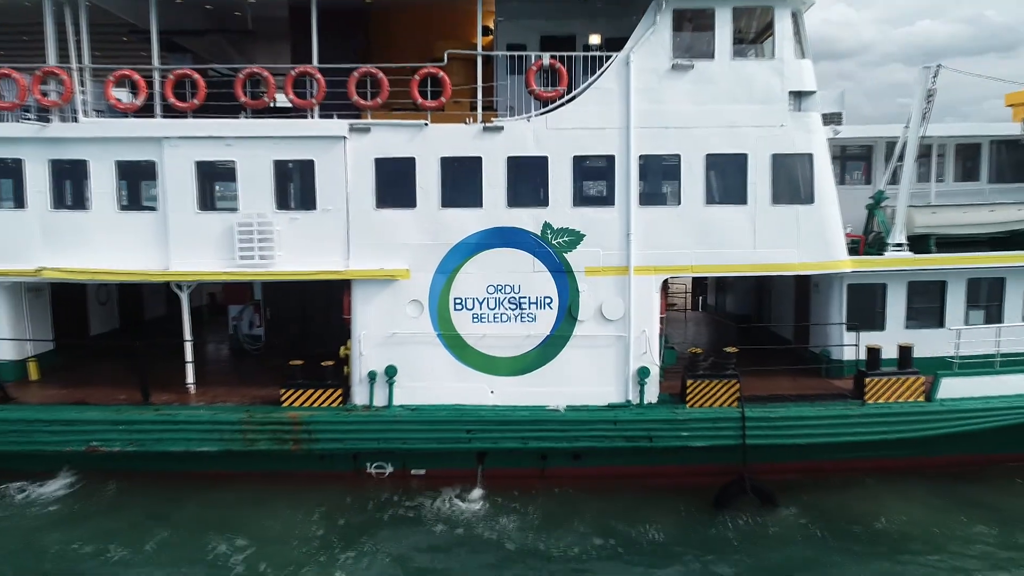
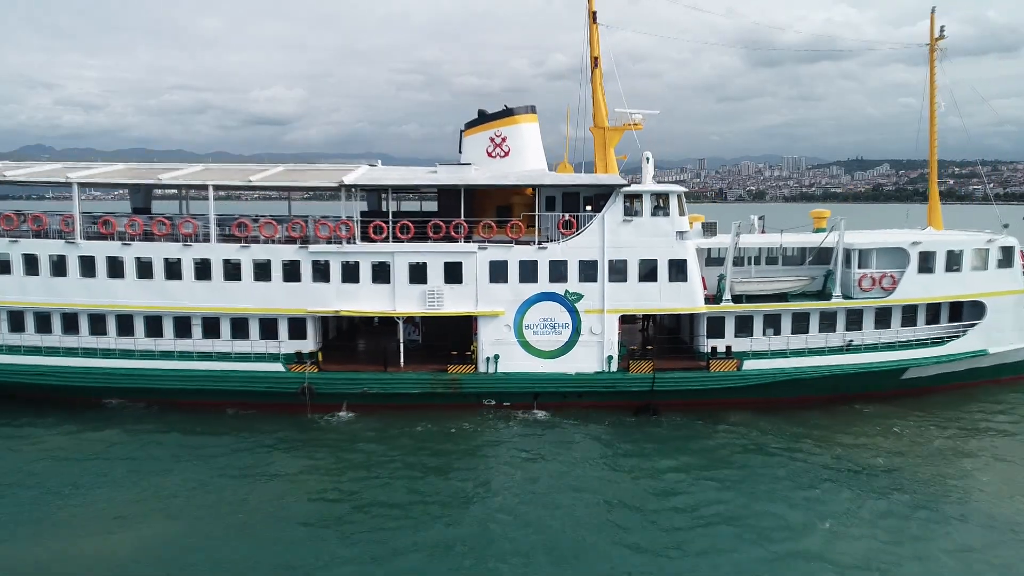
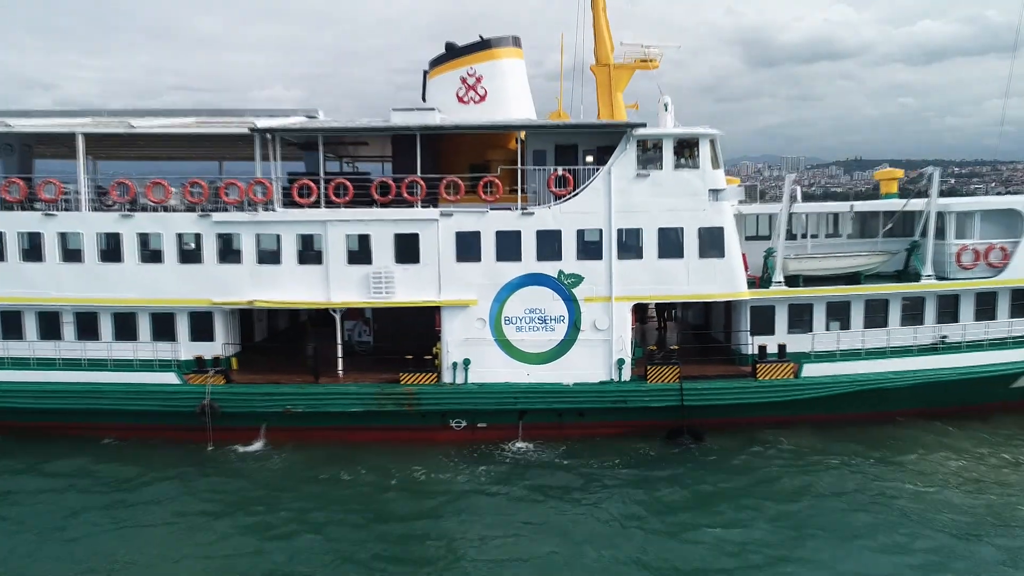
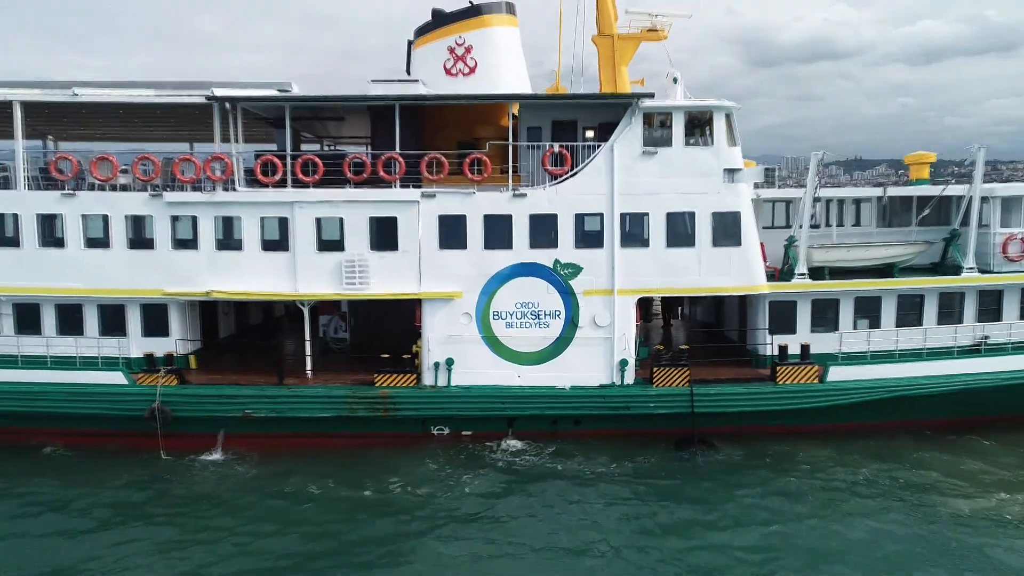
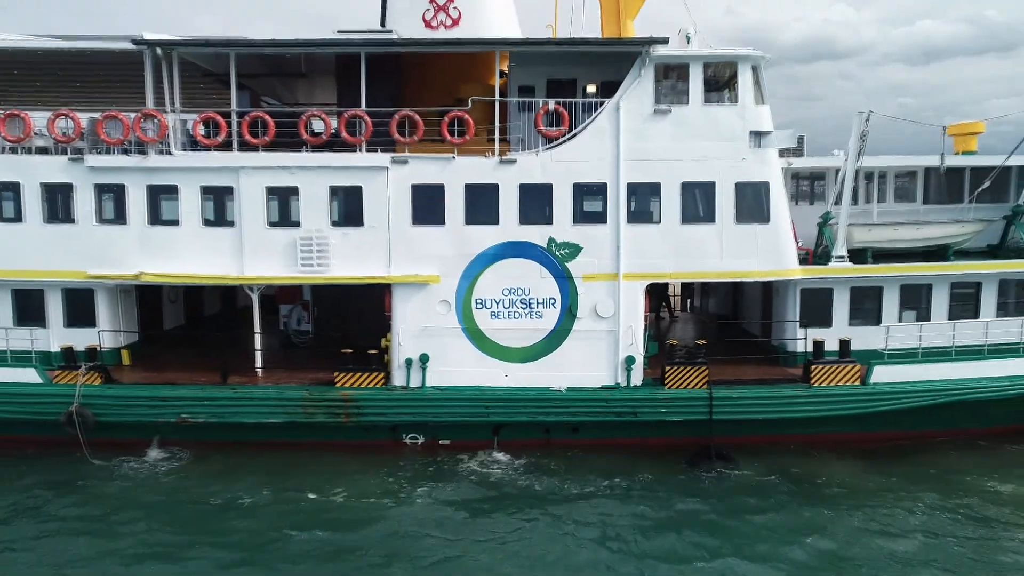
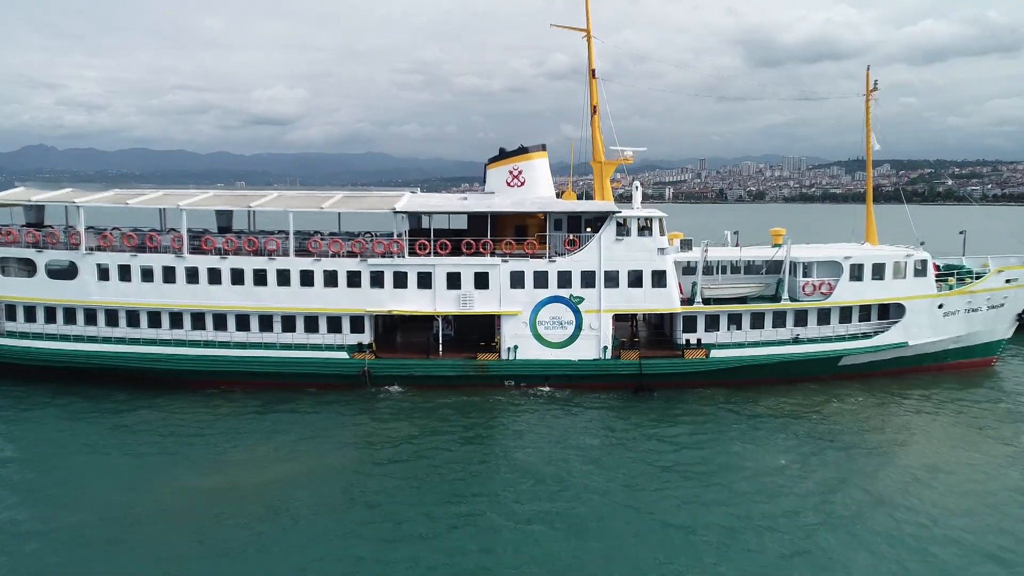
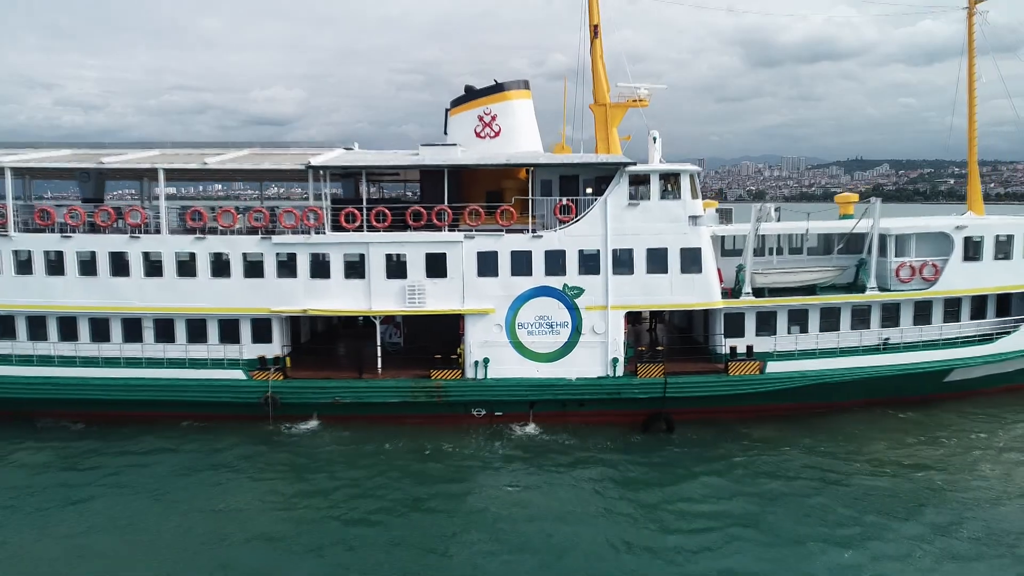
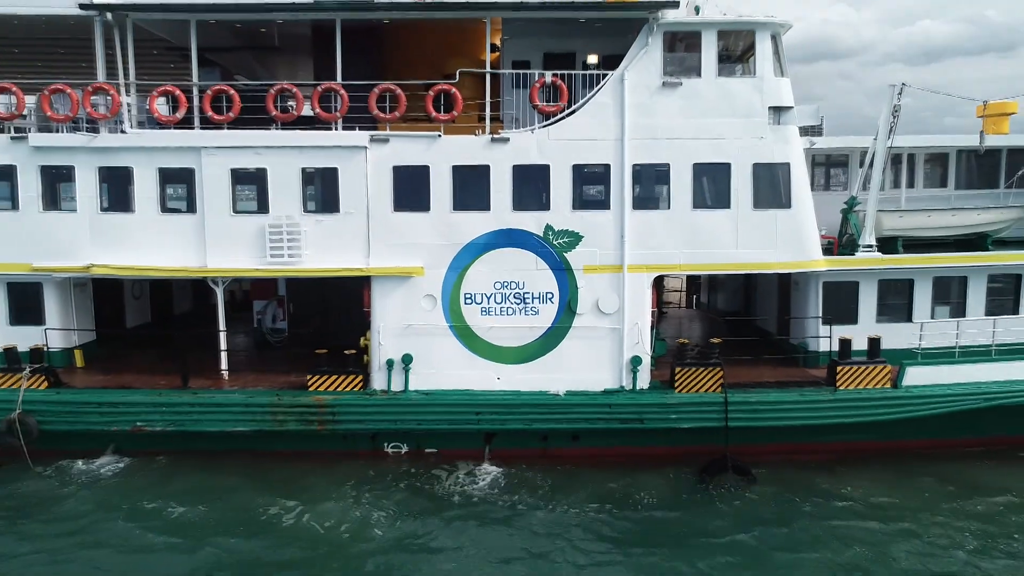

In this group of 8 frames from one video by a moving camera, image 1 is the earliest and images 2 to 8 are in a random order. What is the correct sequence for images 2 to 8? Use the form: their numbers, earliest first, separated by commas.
8, 5, 4, 3, 7, 2, 6
